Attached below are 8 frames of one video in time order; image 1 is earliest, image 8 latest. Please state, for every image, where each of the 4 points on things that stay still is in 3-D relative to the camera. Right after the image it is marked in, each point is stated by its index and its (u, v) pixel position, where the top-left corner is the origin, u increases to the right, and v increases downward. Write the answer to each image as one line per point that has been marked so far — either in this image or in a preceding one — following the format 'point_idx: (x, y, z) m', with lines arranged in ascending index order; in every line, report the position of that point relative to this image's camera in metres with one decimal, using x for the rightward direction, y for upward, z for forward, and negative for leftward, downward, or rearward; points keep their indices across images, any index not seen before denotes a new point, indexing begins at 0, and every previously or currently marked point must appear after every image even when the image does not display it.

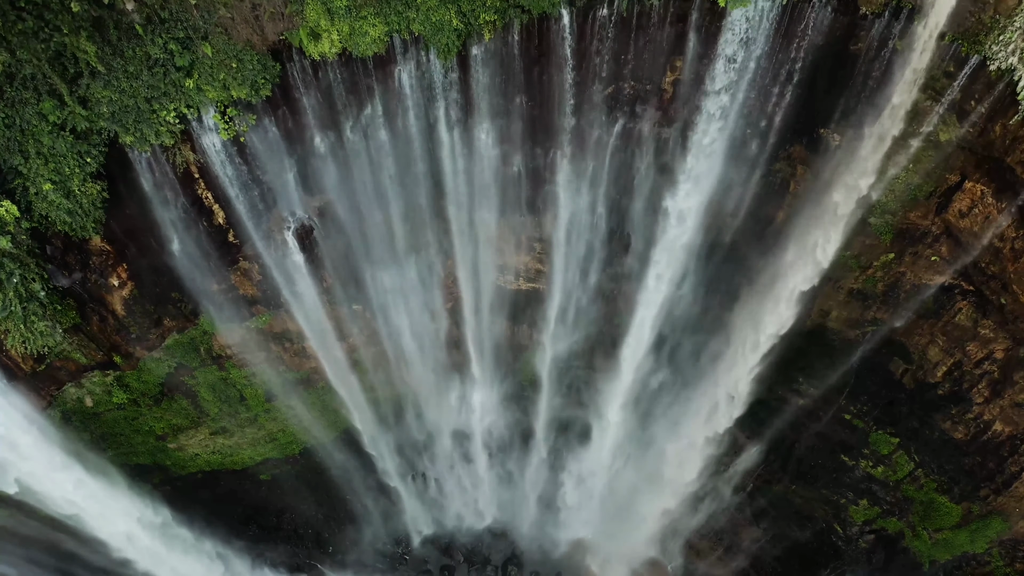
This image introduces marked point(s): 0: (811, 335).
0: (+6.5, -1.1, +13.1) m
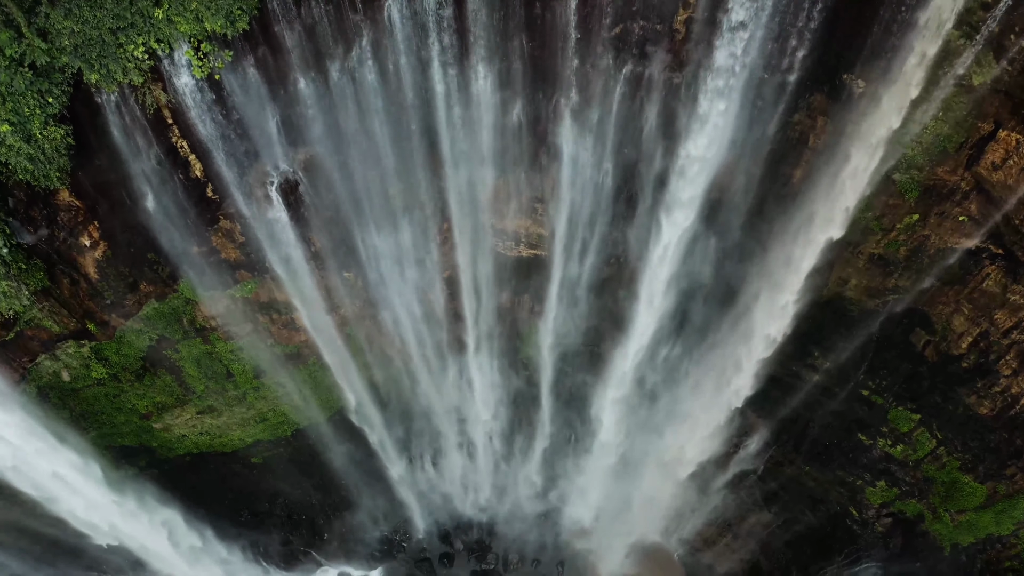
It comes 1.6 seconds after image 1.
0: (+6.5, -0.4, +12.4) m
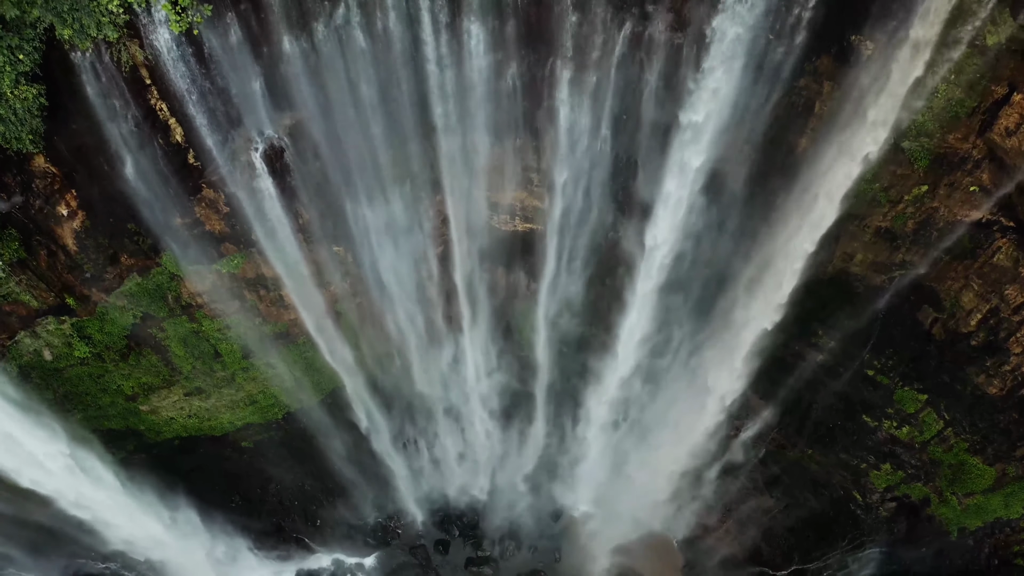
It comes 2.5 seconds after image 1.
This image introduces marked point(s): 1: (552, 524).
0: (+6.4, +0.1, +12.0) m
1: (+1.1, -6.4, +16.1) m
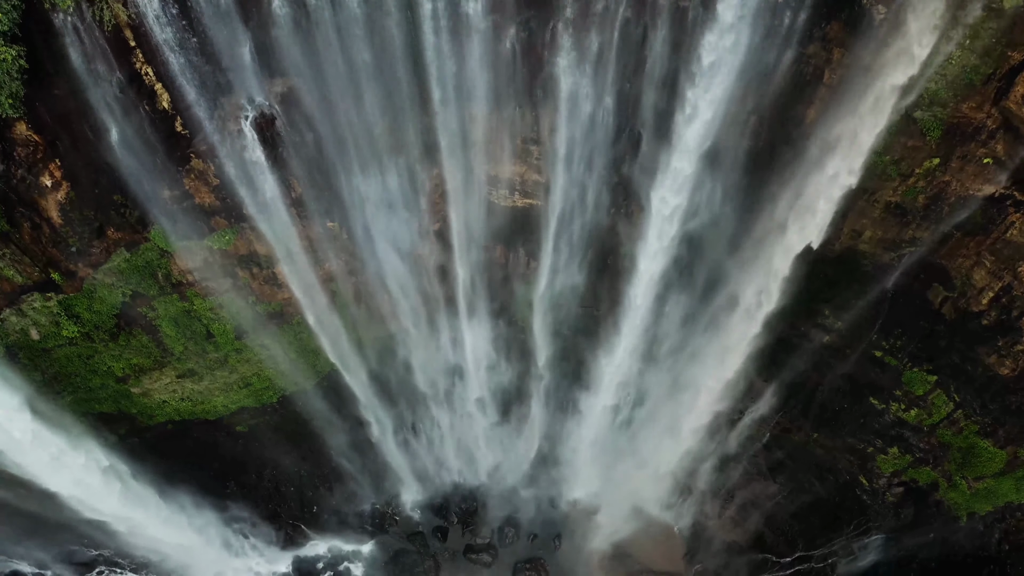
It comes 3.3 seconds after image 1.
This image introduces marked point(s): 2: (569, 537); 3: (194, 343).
0: (+6.4, +0.5, +11.7) m
1: (+1.1, -5.9, +15.8) m
2: (+1.4, -6.4, +15.5) m
3: (-6.6, -1.1, +12.4) m
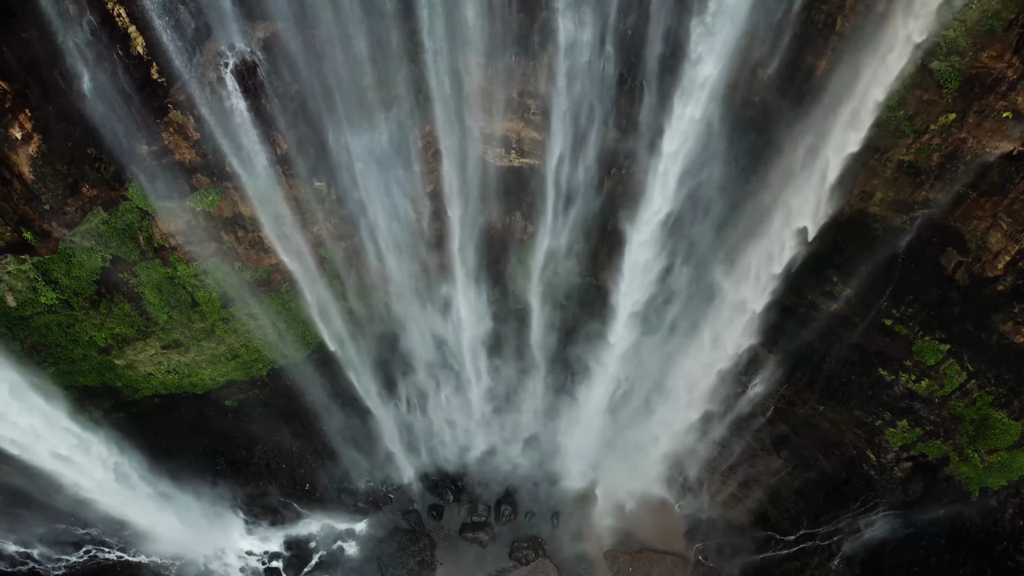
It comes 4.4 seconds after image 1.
0: (+6.3, +1.2, +11.2) m
1: (+1.0, -5.2, +15.4) m
2: (+1.4, -5.7, +15.1) m
3: (-6.6, -0.5, +11.9) m
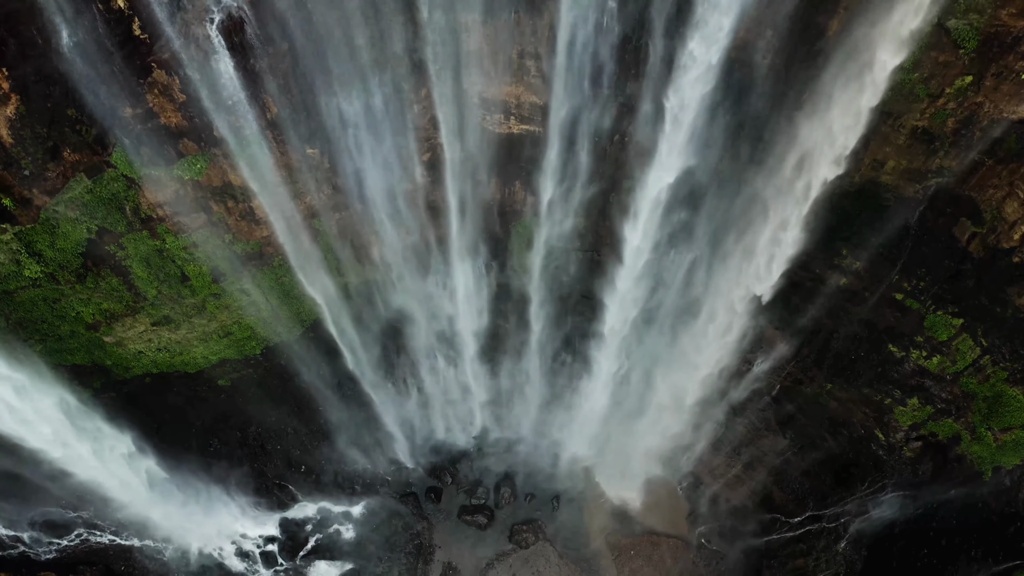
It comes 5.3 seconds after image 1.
0: (+6.3, +1.7, +10.9) m
1: (+1.0, -4.6, +15.1) m
2: (+1.4, -5.1, +14.8) m
3: (-6.6, 0.0, +11.6) m
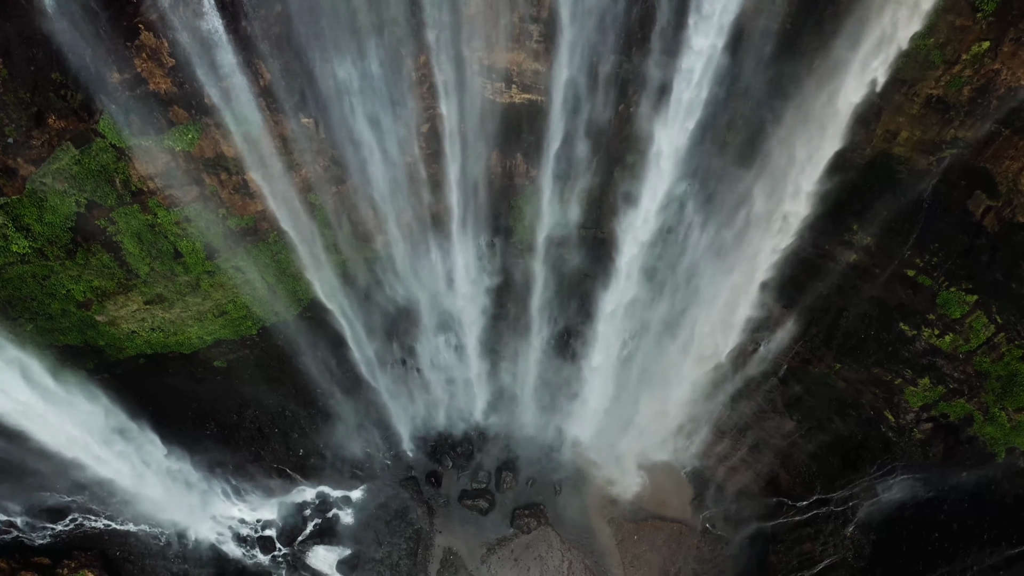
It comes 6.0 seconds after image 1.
0: (+6.3, +2.2, +10.5) m
1: (+1.0, -4.2, +14.9) m
2: (+1.4, -4.7, +14.5) m
3: (-6.6, +0.5, +11.3) m
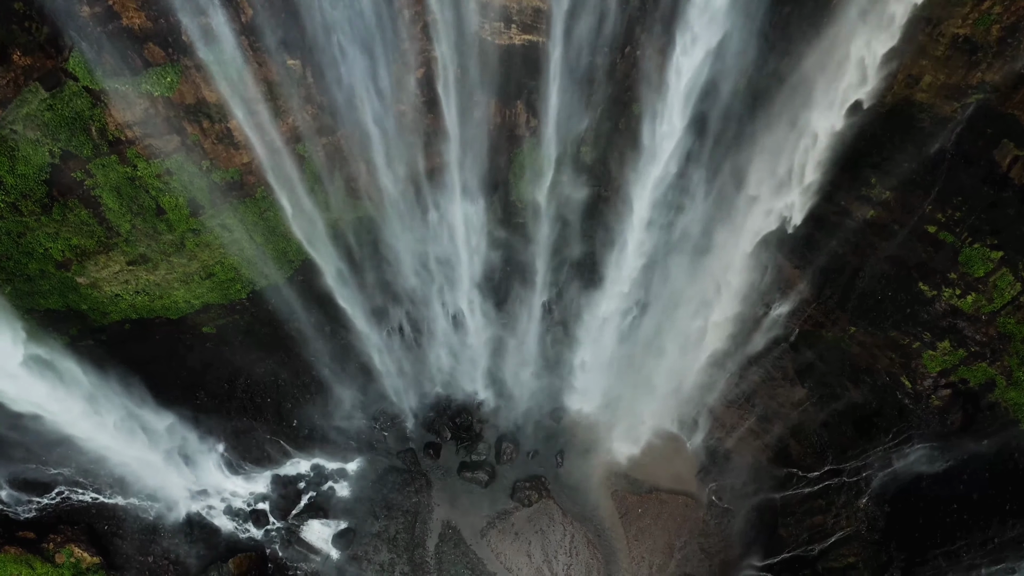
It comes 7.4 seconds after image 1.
0: (+6.3, +2.9, +9.9) m
1: (+1.1, -3.3, +14.4) m
2: (+1.4, -3.8, +14.0) m
3: (-6.6, +1.2, +10.7) m
